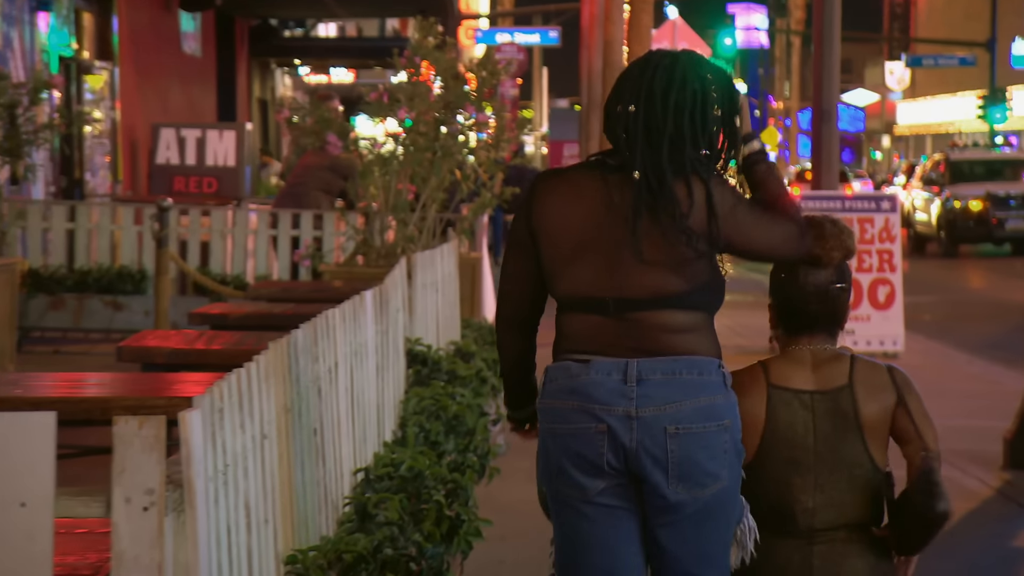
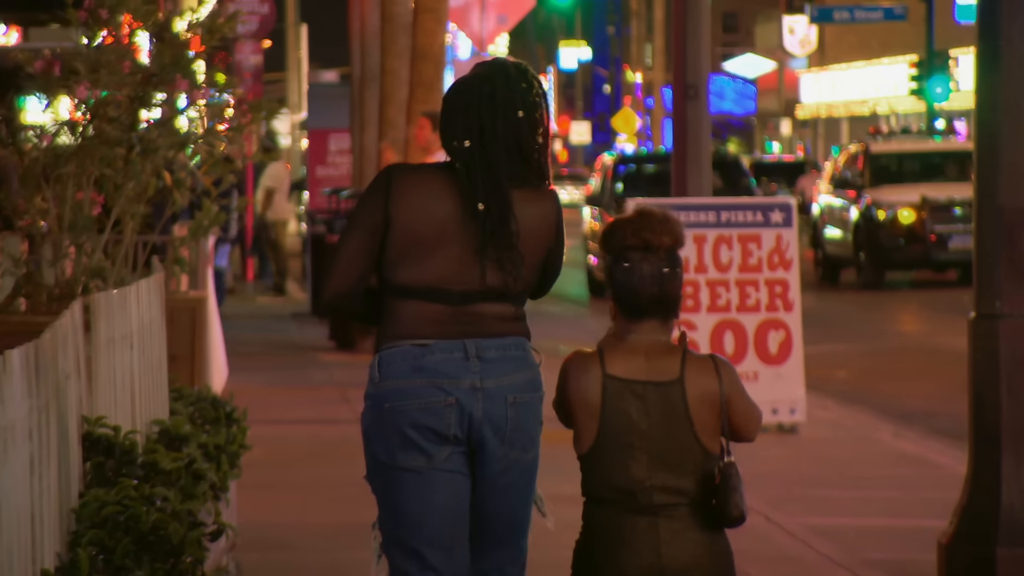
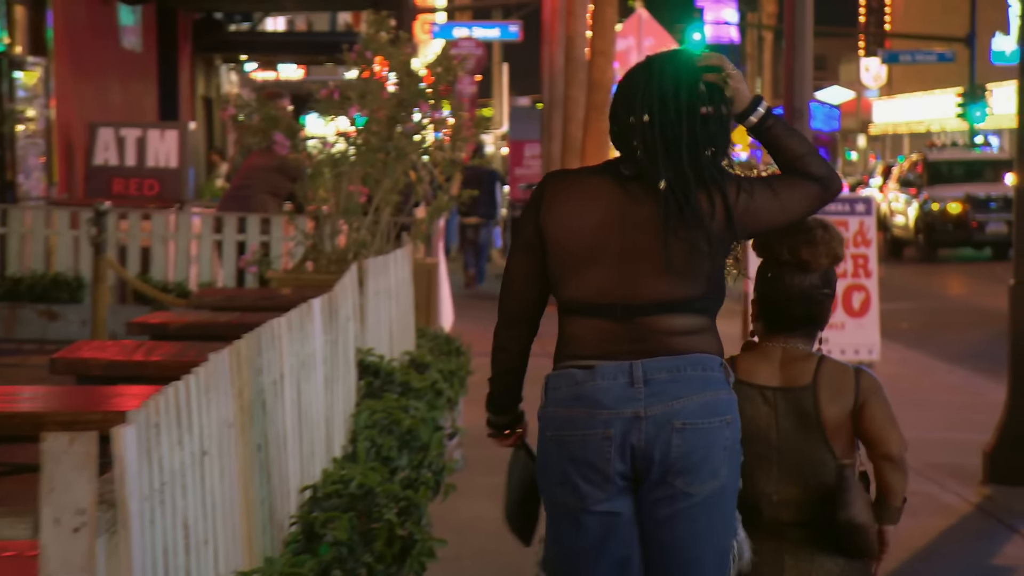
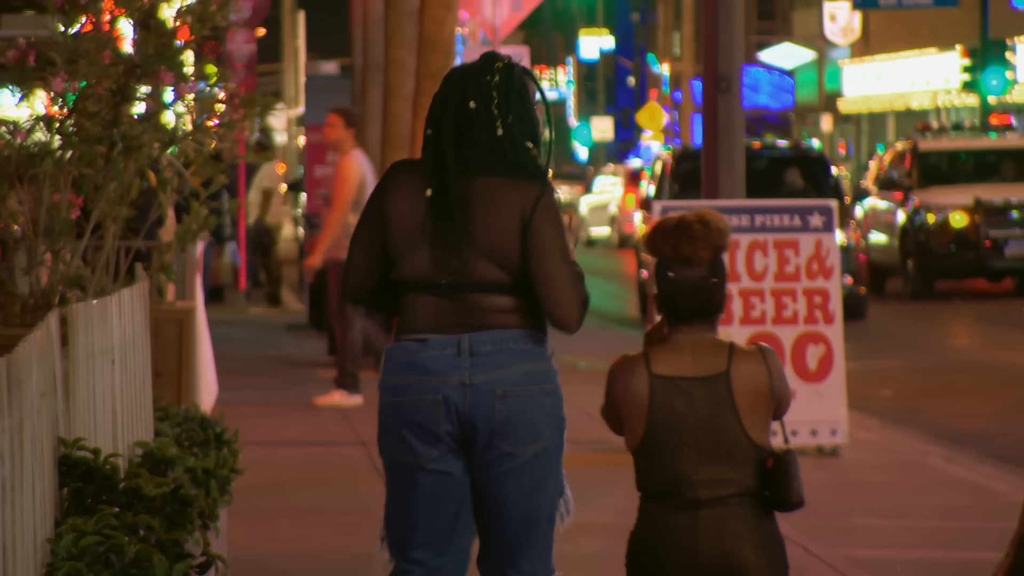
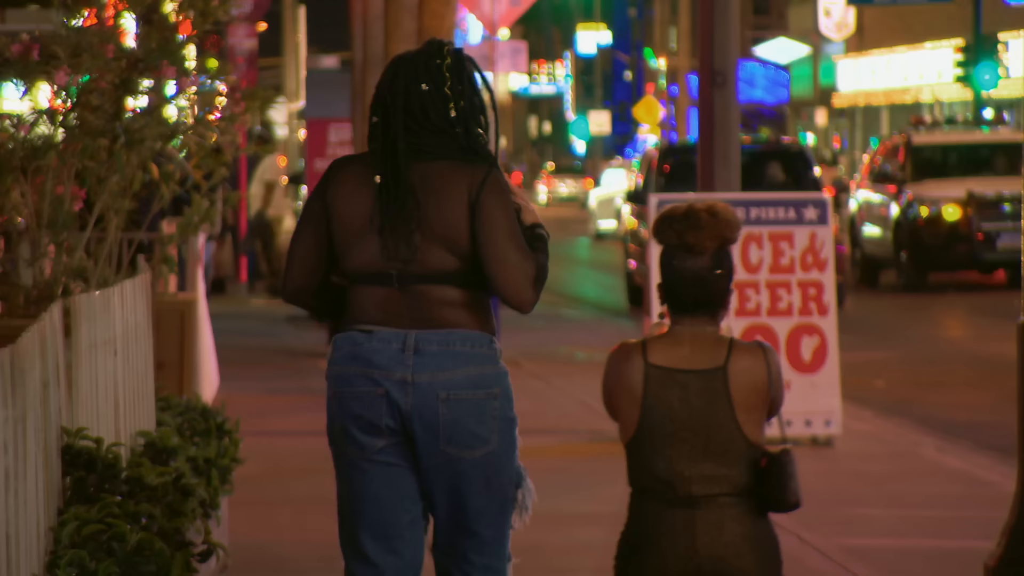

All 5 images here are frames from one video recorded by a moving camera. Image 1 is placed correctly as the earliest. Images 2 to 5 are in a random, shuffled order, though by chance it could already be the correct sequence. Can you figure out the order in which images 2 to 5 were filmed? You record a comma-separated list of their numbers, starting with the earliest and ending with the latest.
3, 2, 5, 4
